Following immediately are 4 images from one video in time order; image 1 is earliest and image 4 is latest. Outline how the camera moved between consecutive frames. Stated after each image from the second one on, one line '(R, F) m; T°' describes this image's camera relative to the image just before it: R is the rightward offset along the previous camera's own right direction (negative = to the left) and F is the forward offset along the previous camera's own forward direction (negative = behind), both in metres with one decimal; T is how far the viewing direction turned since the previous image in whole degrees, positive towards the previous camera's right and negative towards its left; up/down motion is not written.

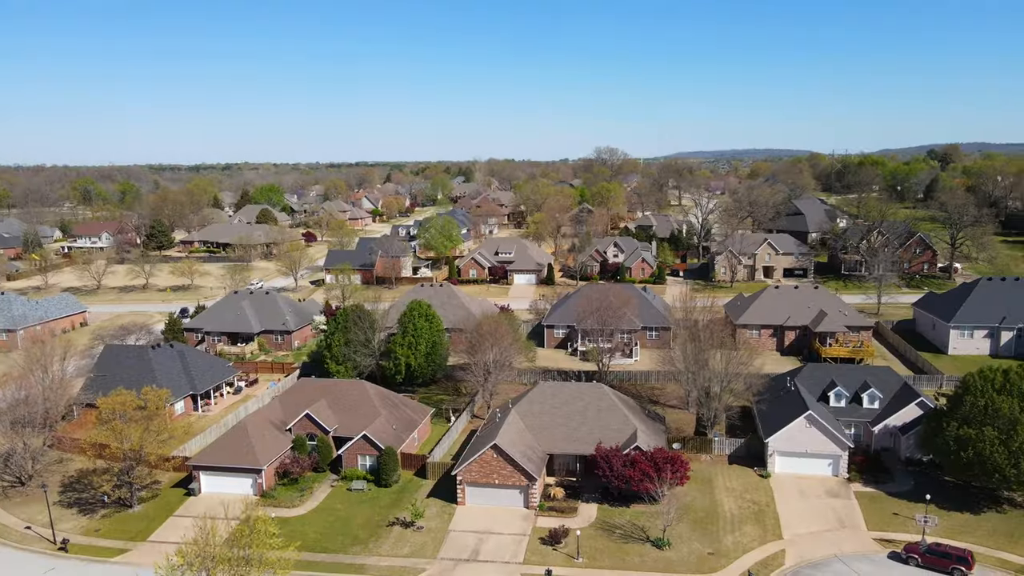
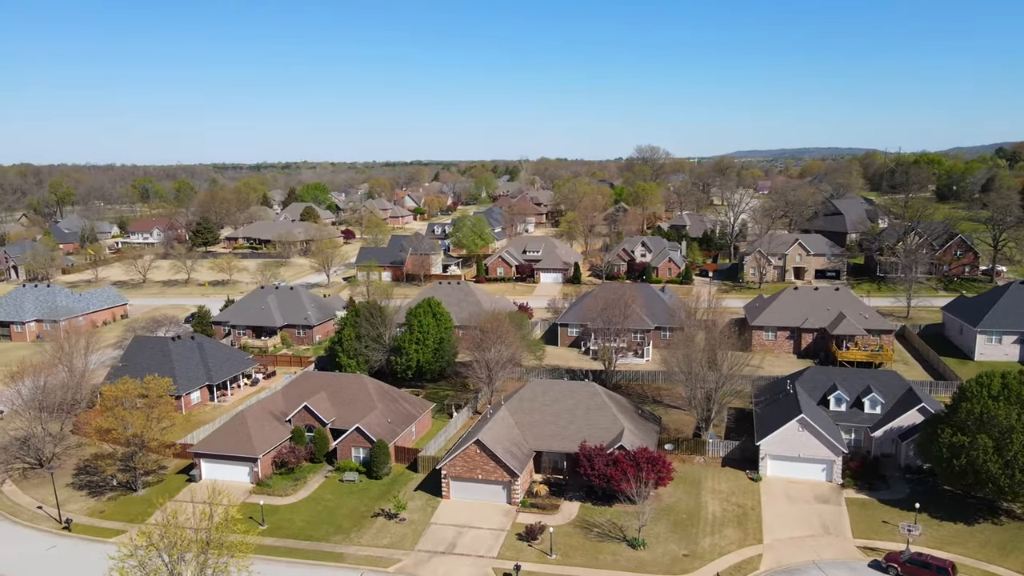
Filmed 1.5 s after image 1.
(+2.5, -0.1) m; -4°
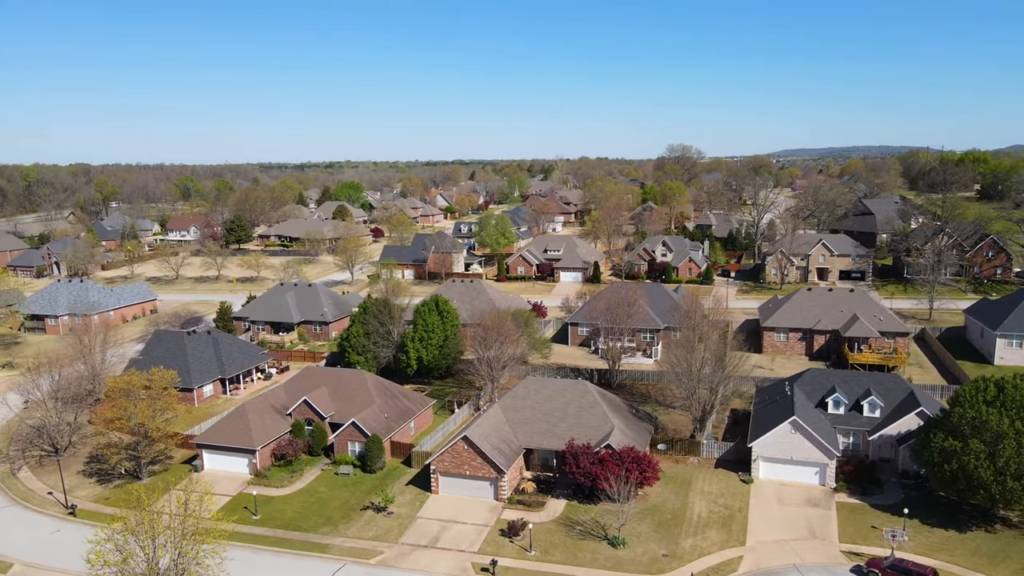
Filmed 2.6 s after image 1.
(+1.9, -0.1) m; -3°
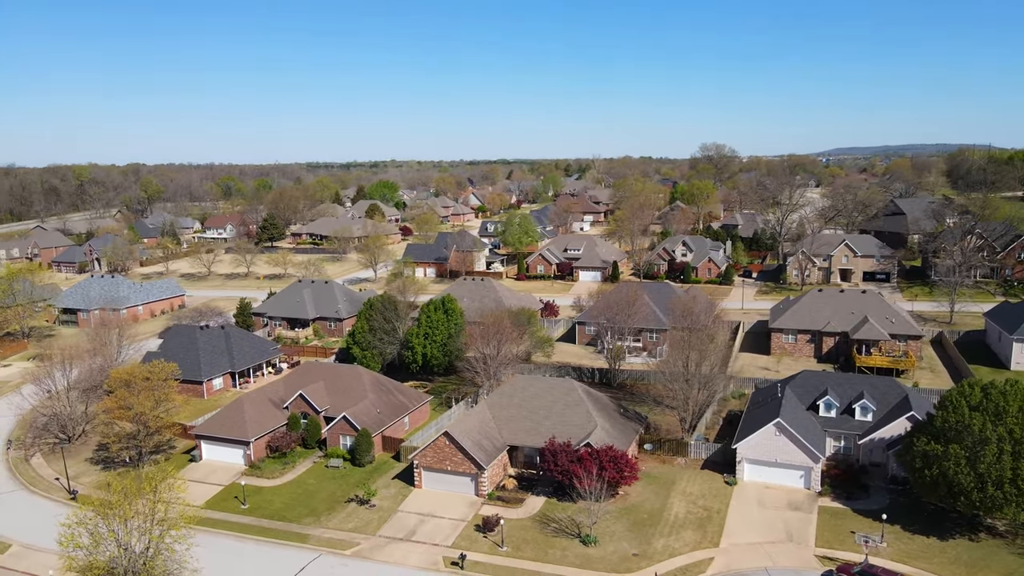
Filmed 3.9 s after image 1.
(+2.3, -0.2) m; -3°
